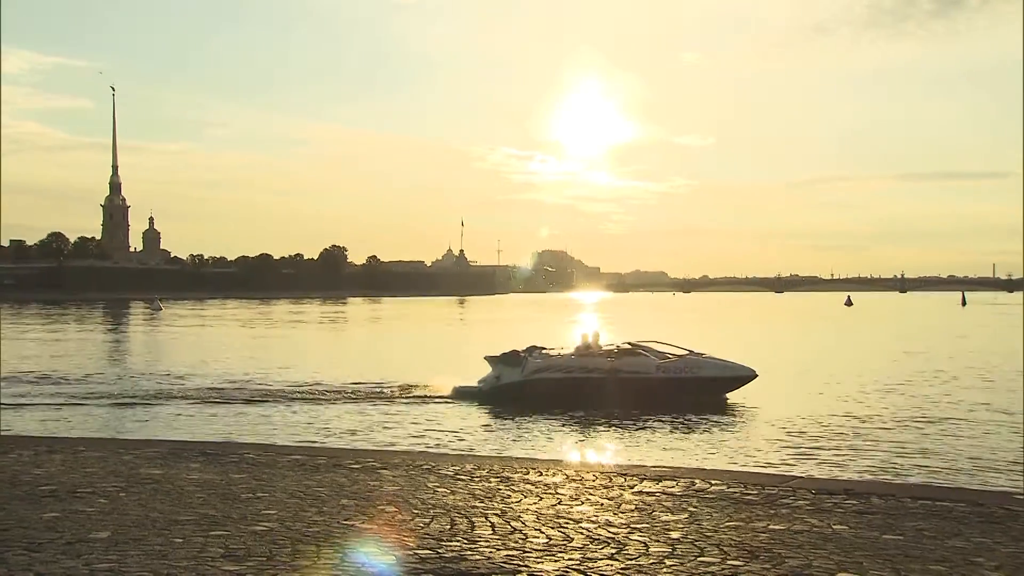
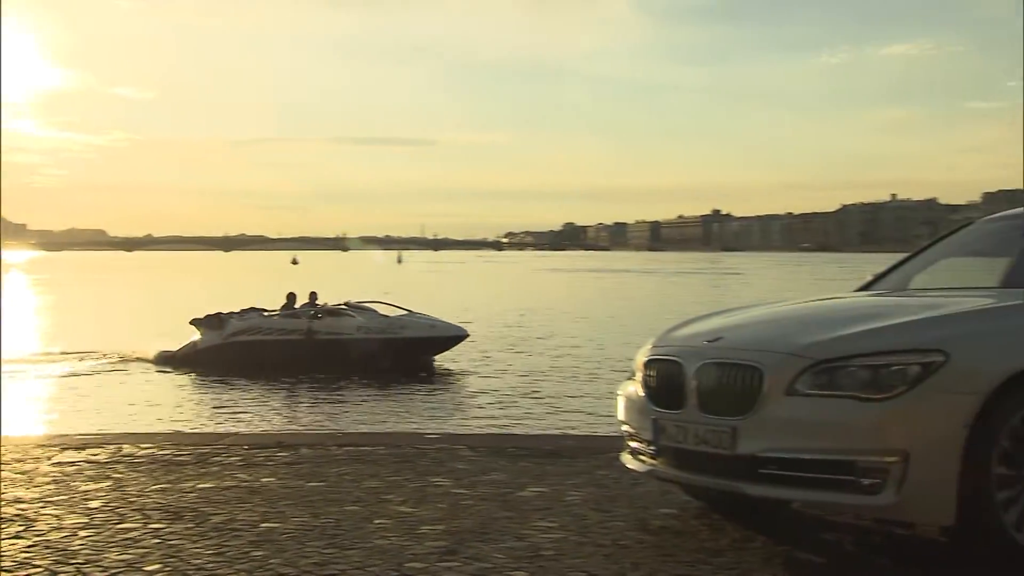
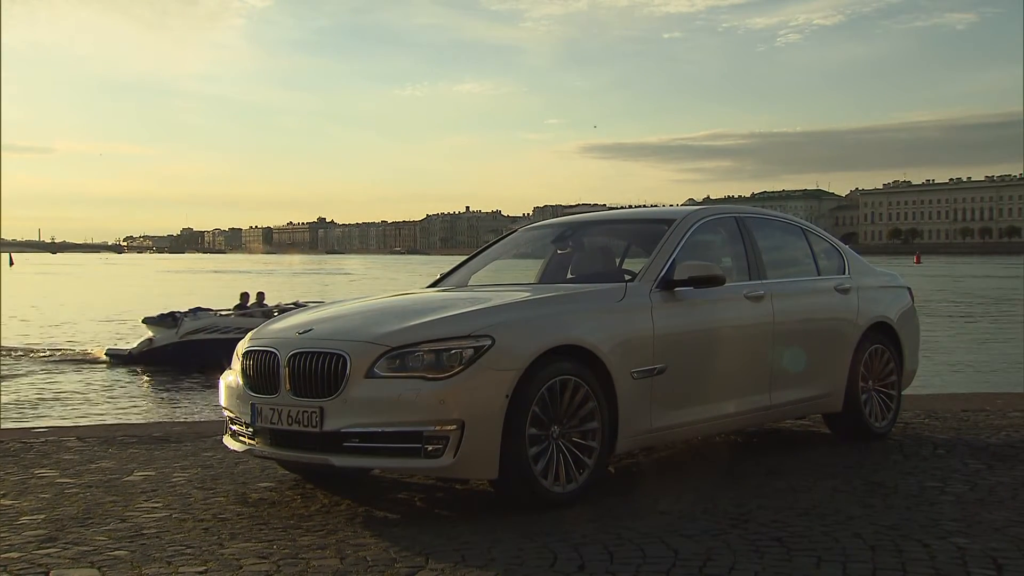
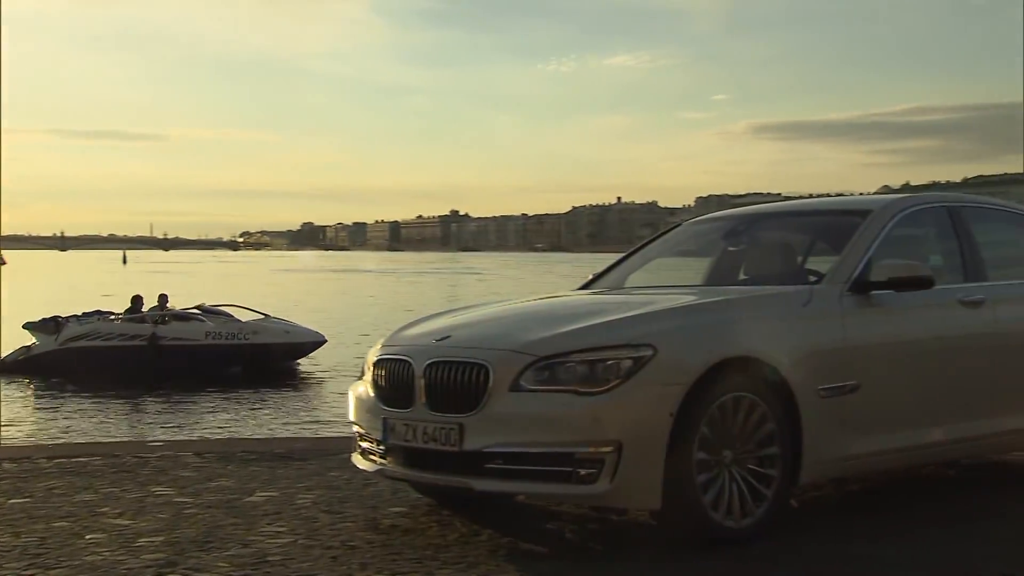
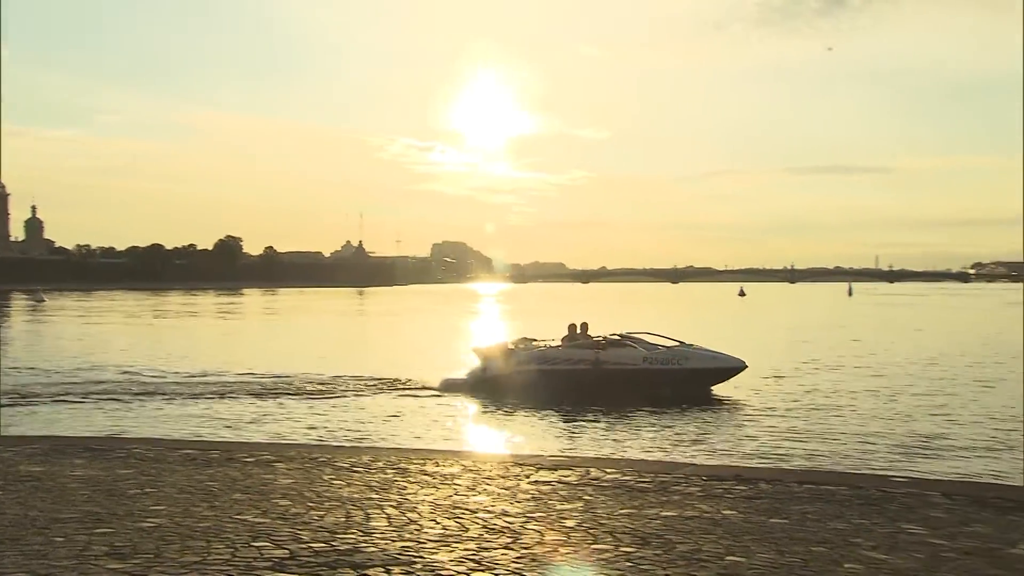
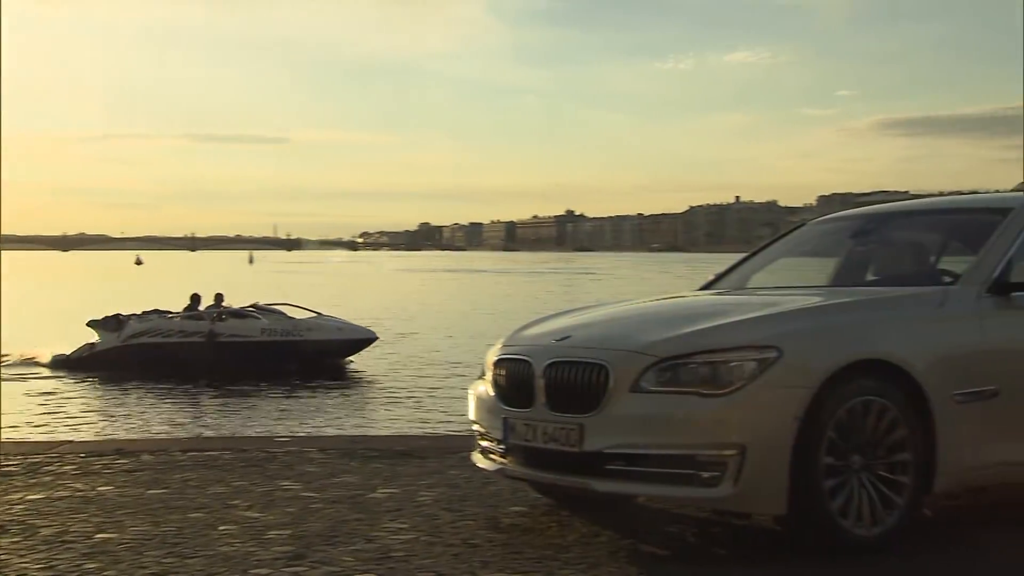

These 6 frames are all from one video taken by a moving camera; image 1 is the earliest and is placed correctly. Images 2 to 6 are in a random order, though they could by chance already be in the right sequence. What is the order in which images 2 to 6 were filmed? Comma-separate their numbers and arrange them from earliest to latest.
5, 2, 6, 4, 3
